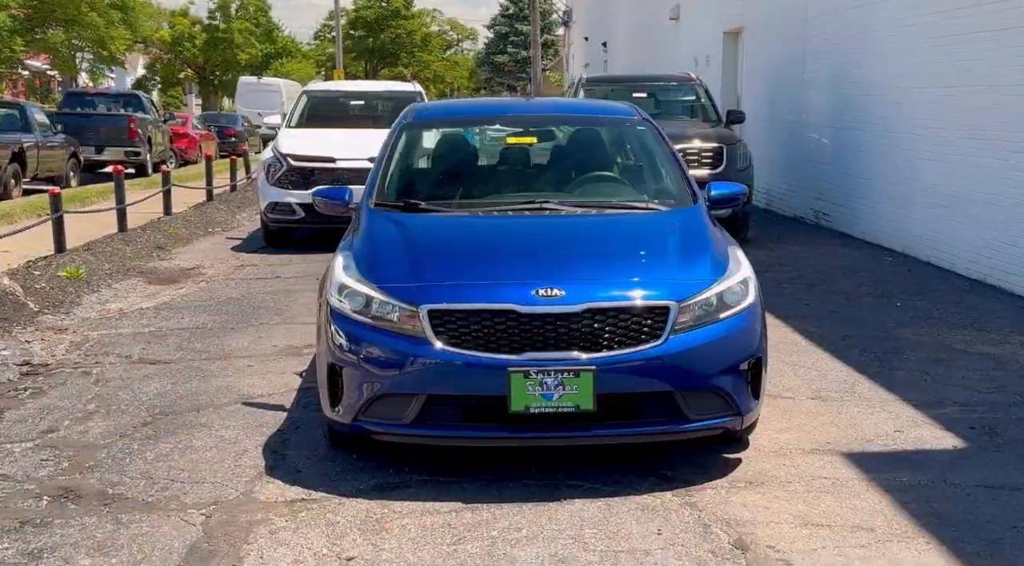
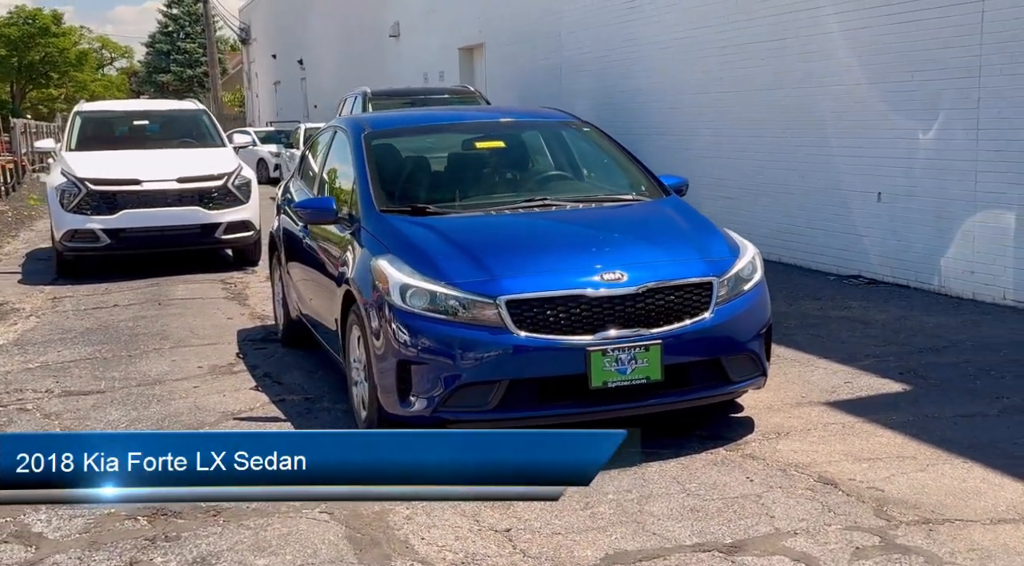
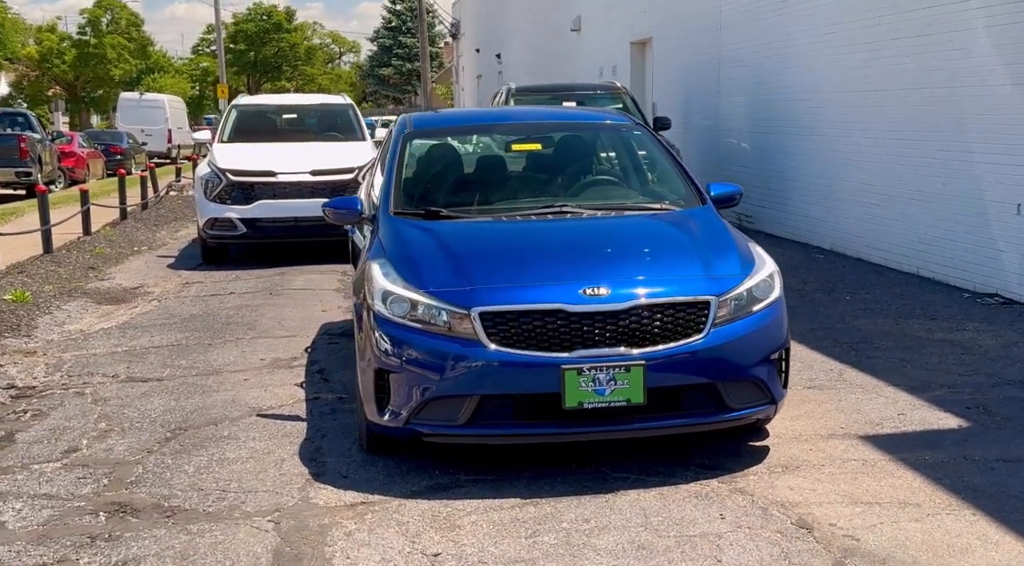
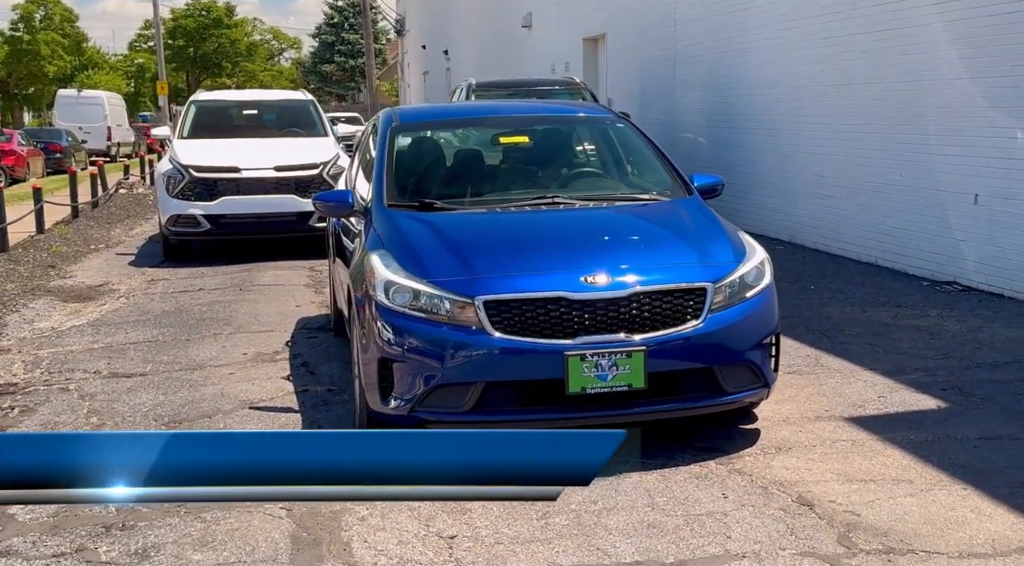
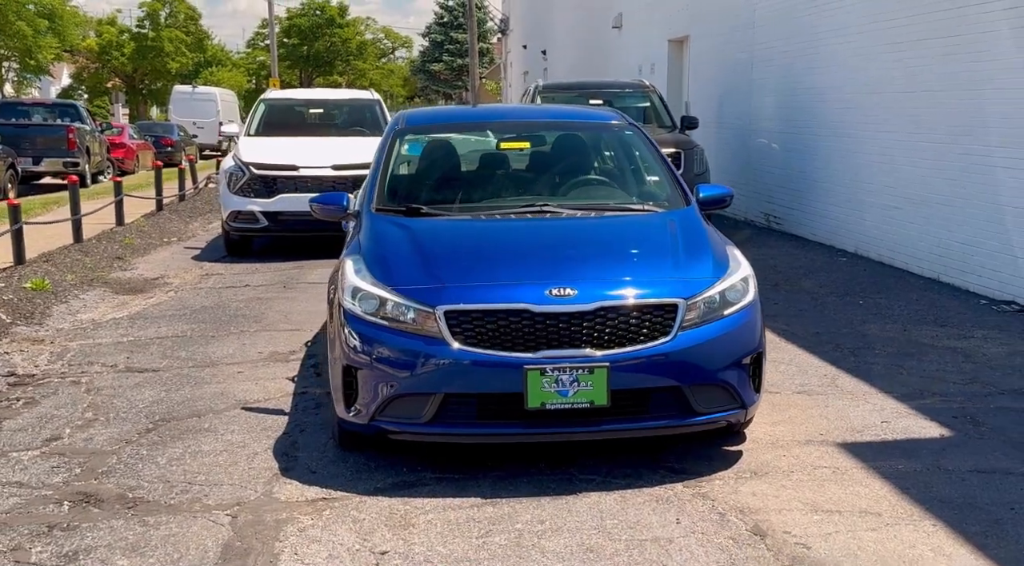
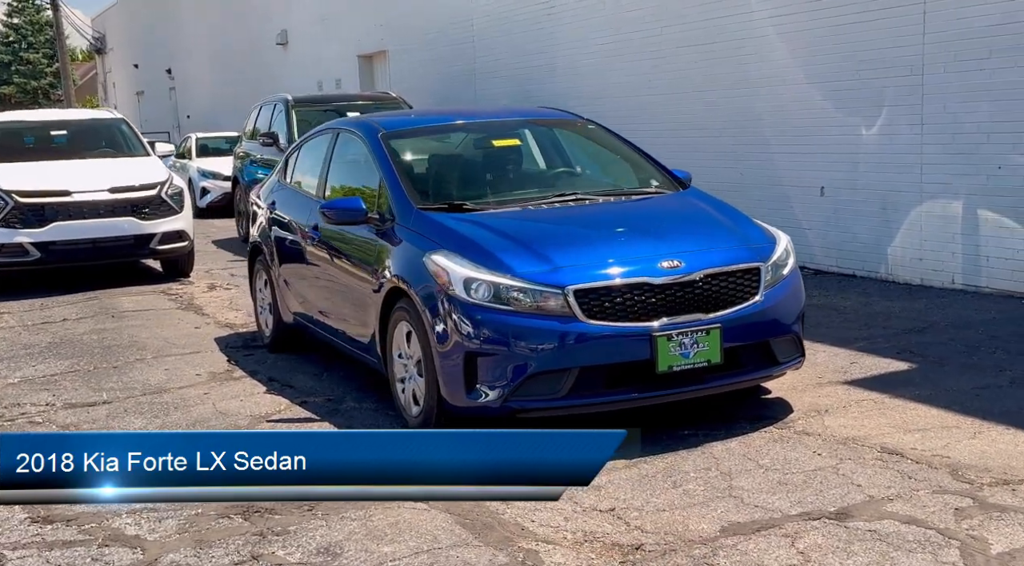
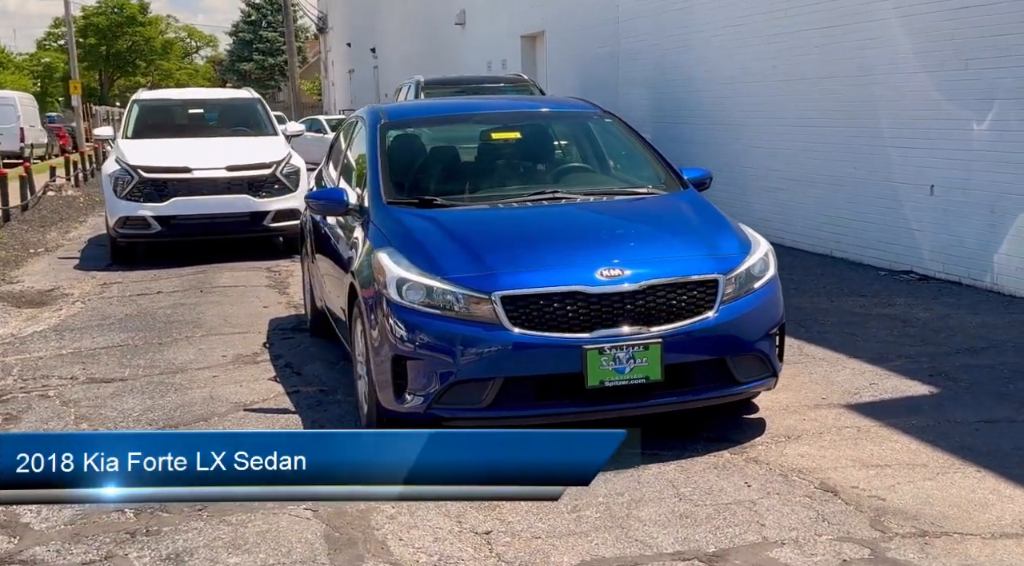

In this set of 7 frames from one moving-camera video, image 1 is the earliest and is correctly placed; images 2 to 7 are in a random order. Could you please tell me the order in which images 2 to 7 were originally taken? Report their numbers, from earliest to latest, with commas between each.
5, 3, 4, 7, 2, 6
